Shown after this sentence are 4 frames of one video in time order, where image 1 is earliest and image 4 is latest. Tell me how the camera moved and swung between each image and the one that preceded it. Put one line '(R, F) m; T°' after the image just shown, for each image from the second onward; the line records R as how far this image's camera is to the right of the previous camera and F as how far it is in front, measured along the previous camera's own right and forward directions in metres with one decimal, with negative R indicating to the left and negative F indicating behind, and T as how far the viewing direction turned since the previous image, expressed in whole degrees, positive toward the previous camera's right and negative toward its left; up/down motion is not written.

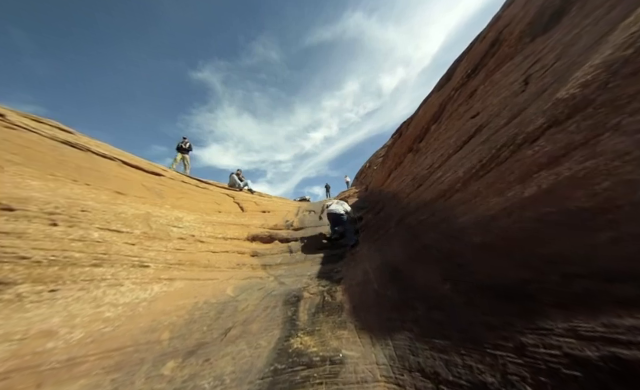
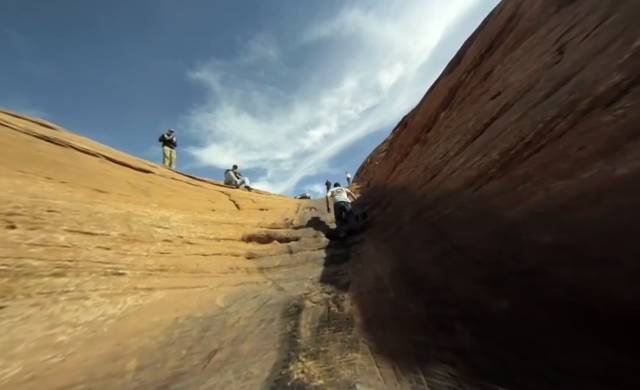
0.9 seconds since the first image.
(-0.1, +1.0) m; 0°
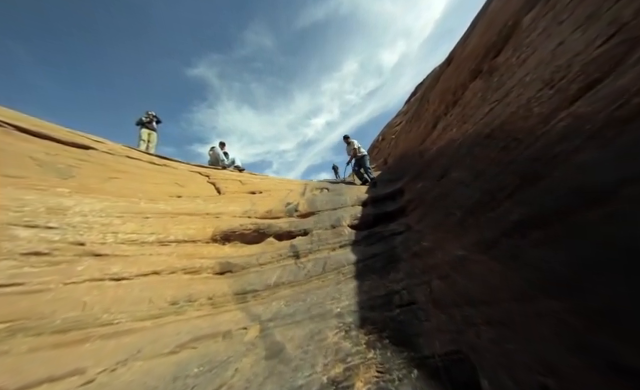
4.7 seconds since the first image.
(-0.5, +4.5) m; -2°
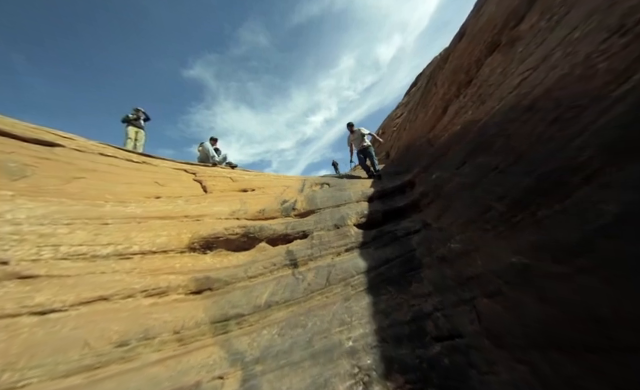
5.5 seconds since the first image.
(0.0, +1.2) m; 0°
